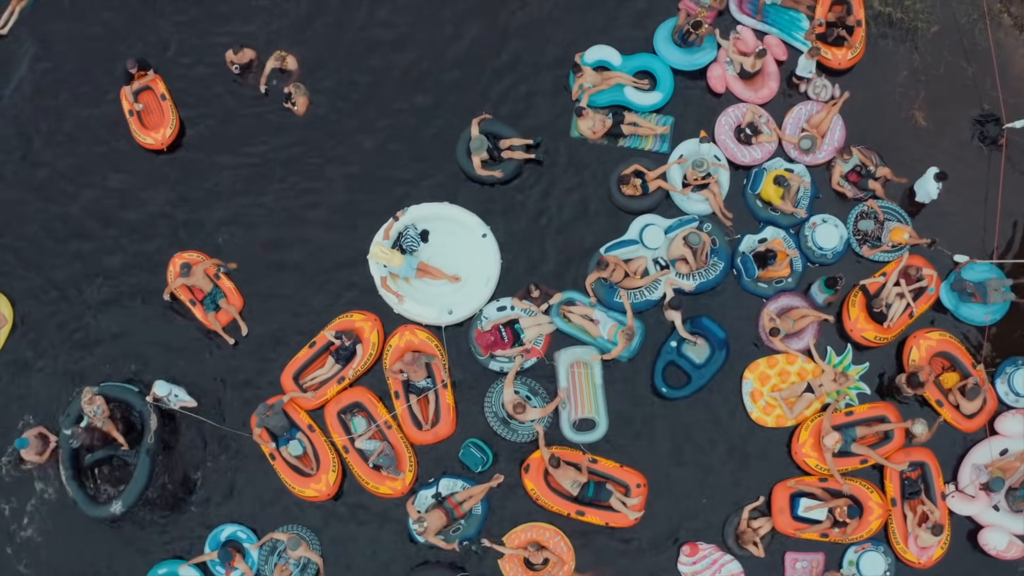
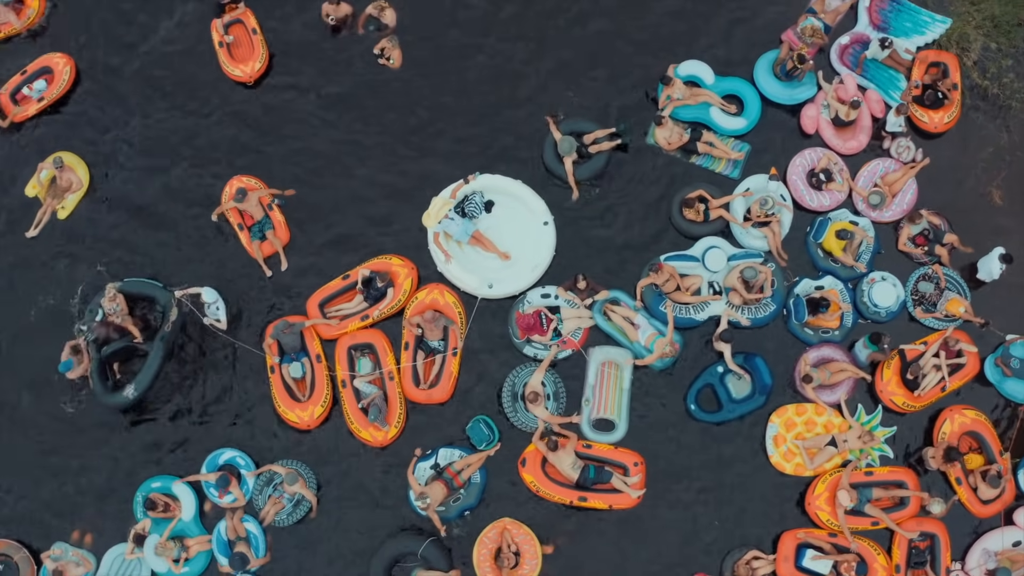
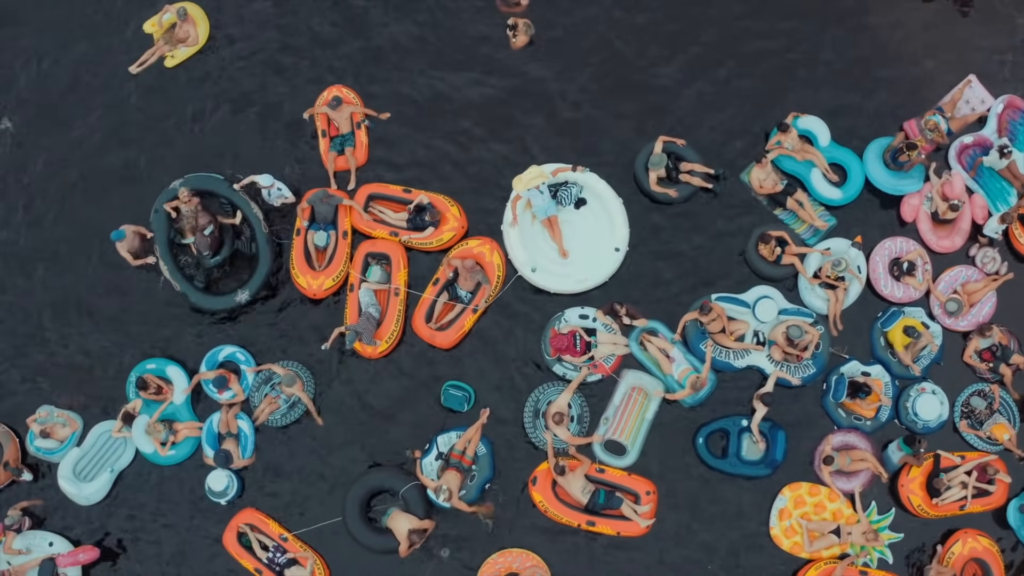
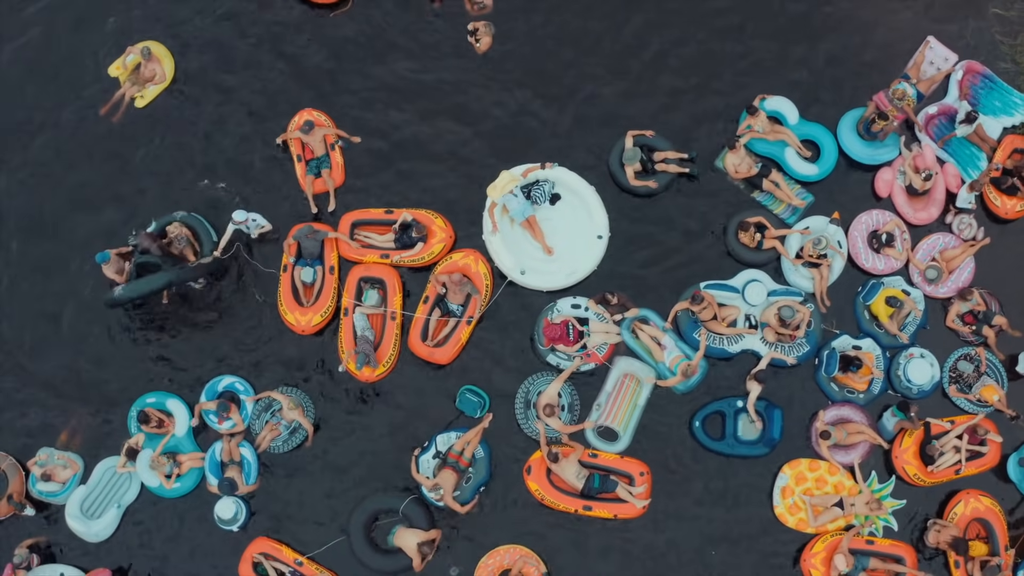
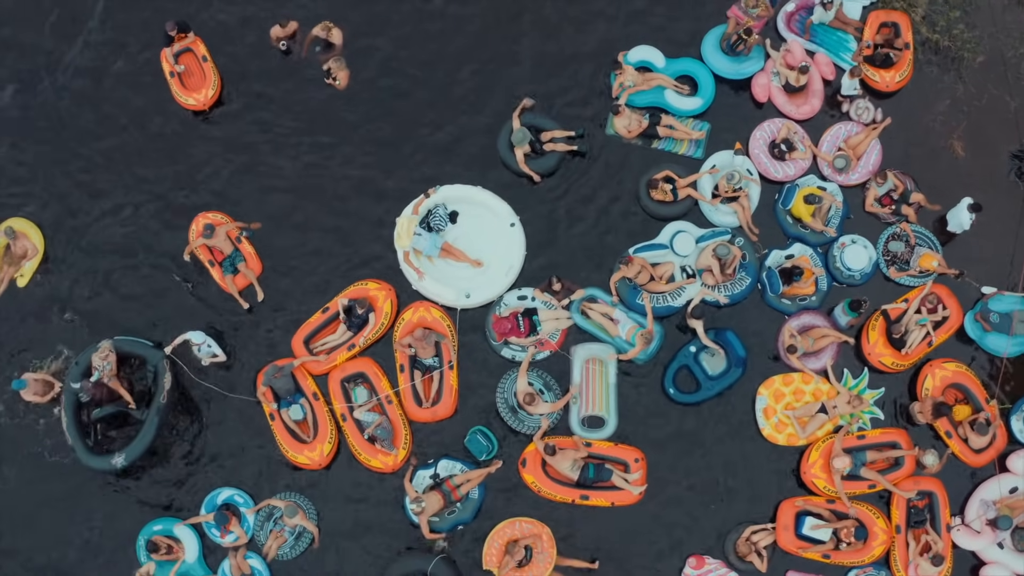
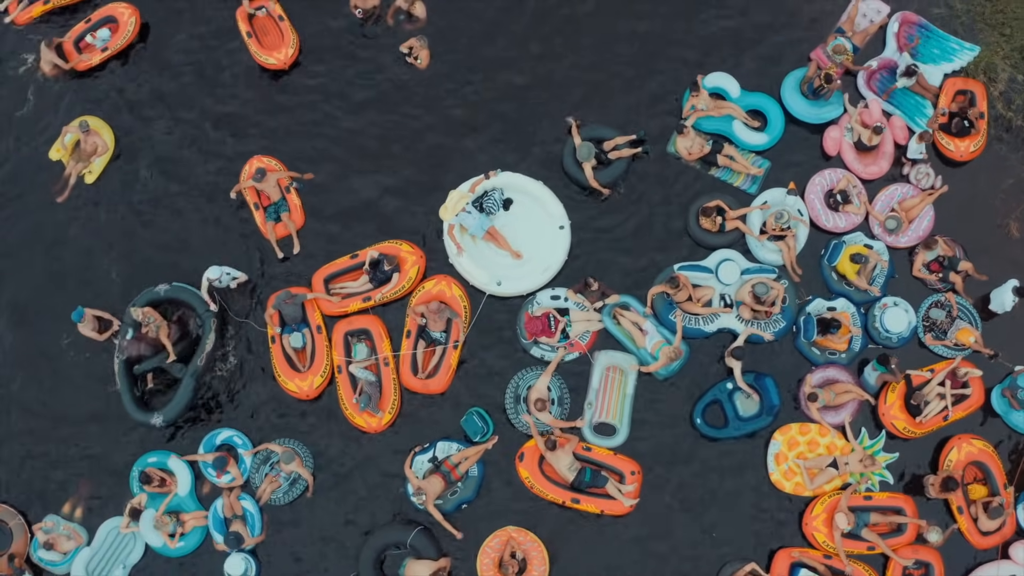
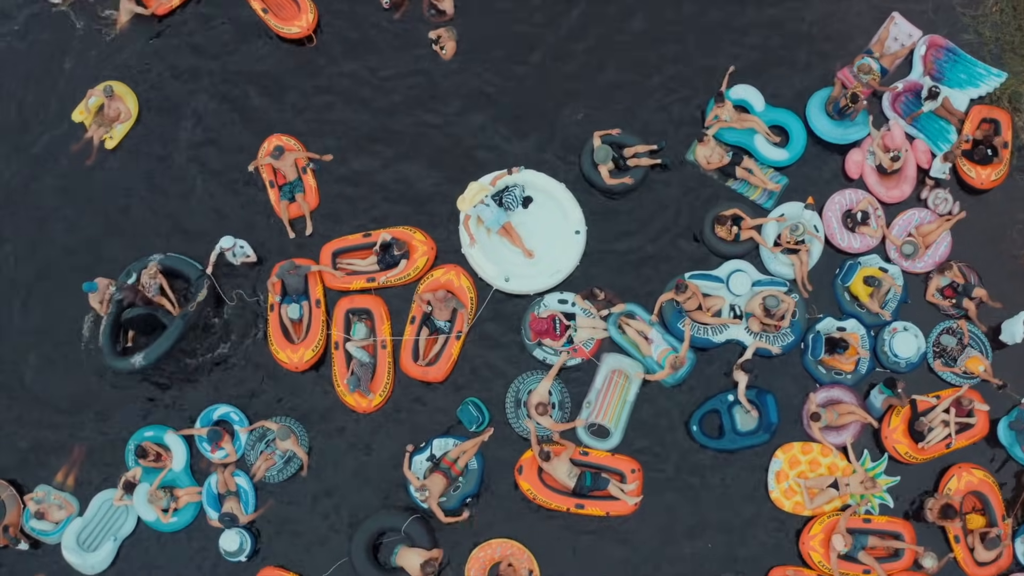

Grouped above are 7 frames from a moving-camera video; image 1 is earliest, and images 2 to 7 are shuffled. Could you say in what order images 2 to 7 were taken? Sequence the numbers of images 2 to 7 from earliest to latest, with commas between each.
5, 2, 6, 7, 4, 3
